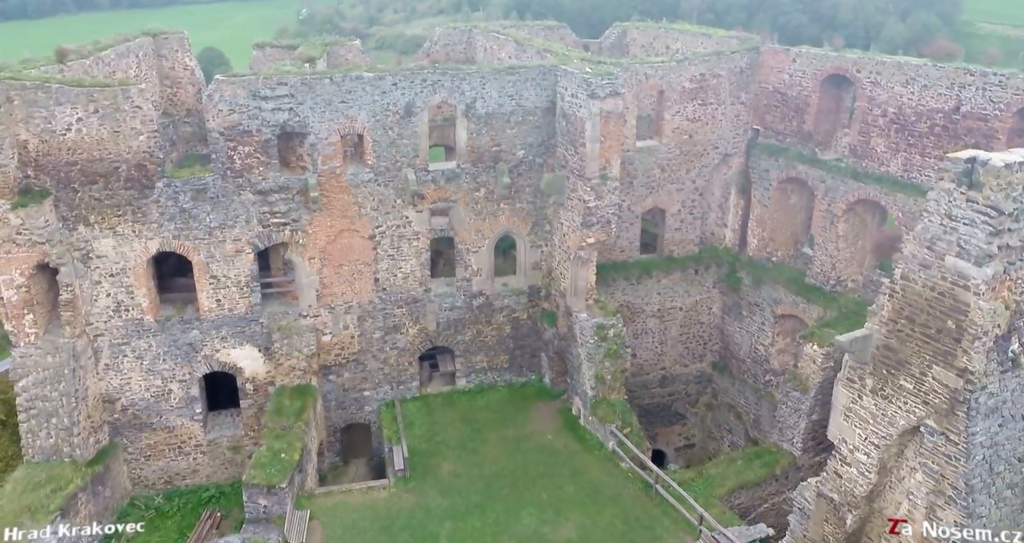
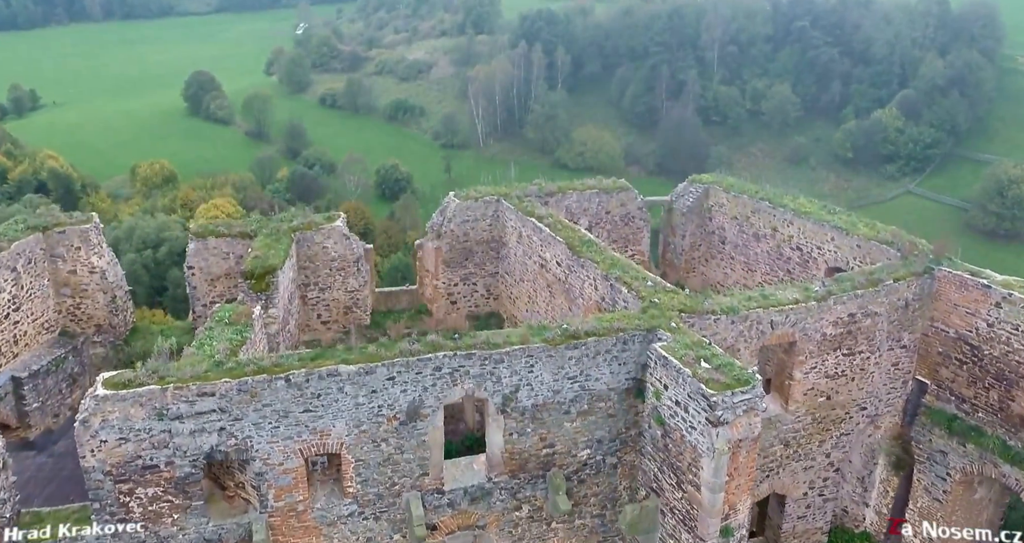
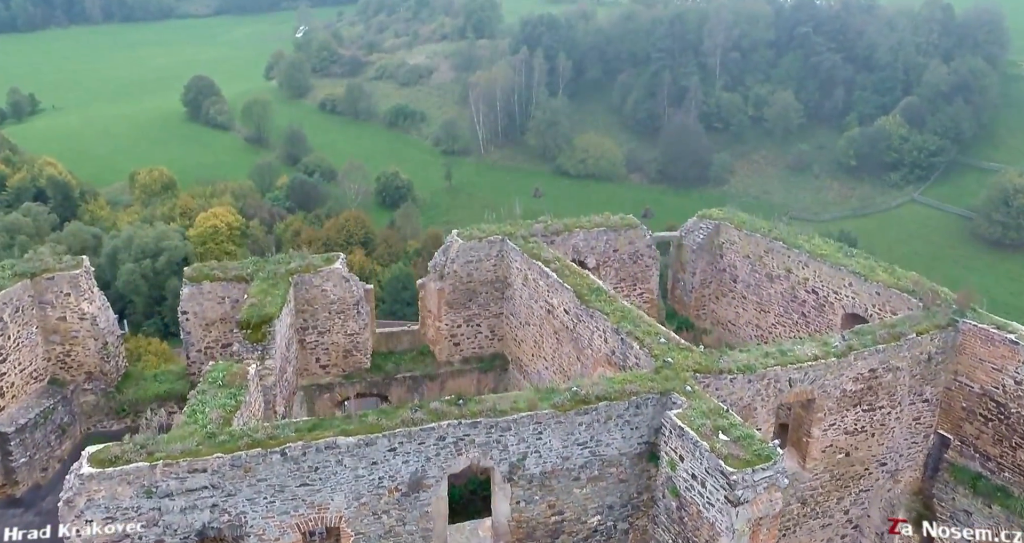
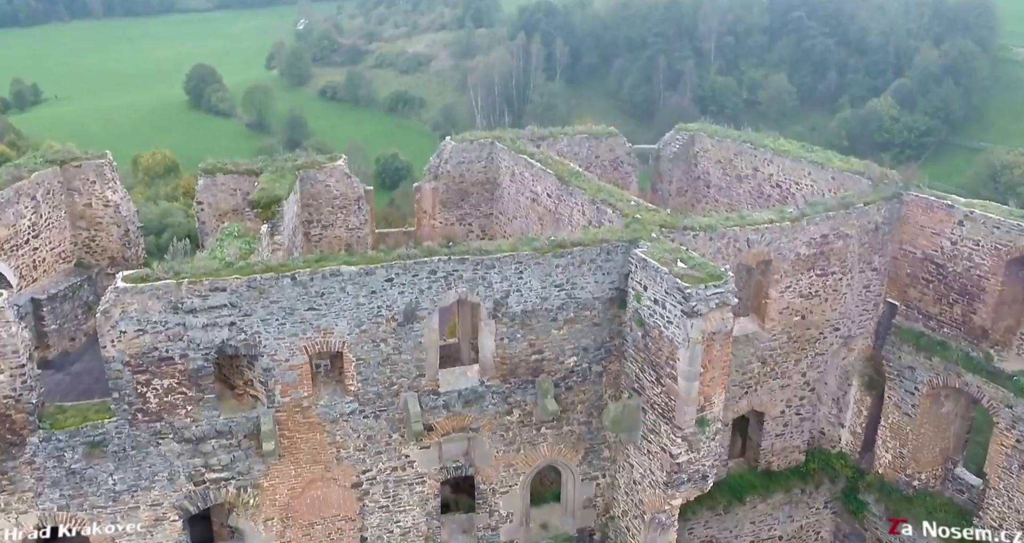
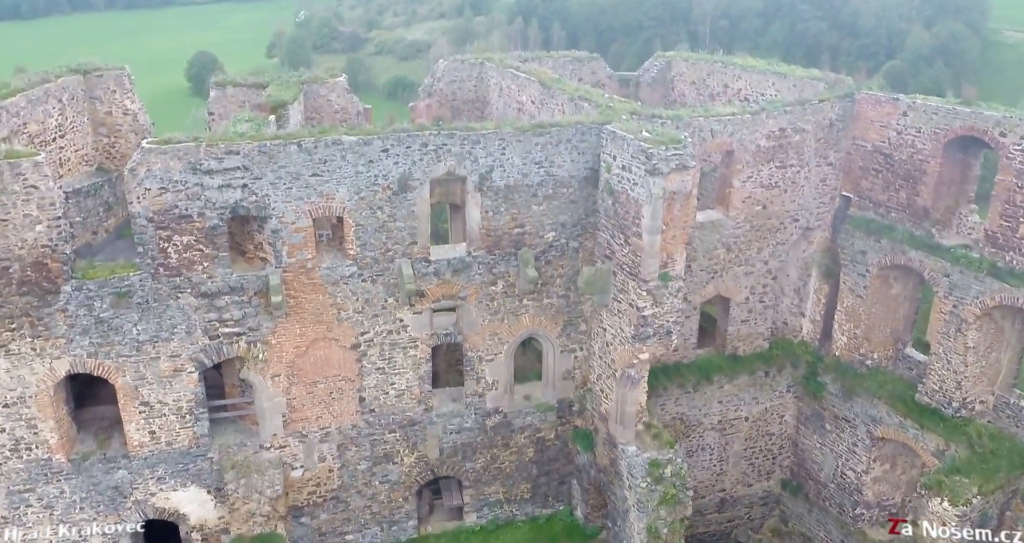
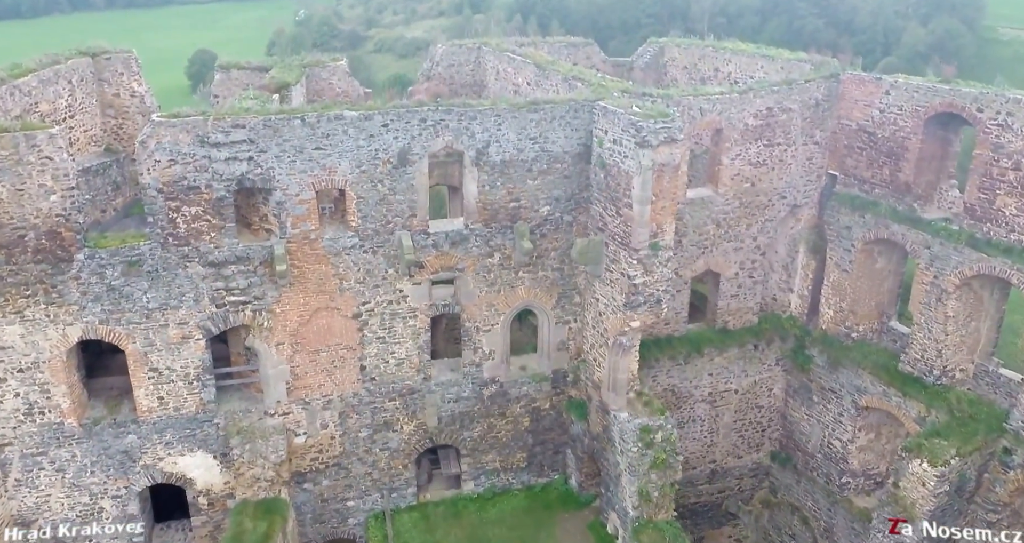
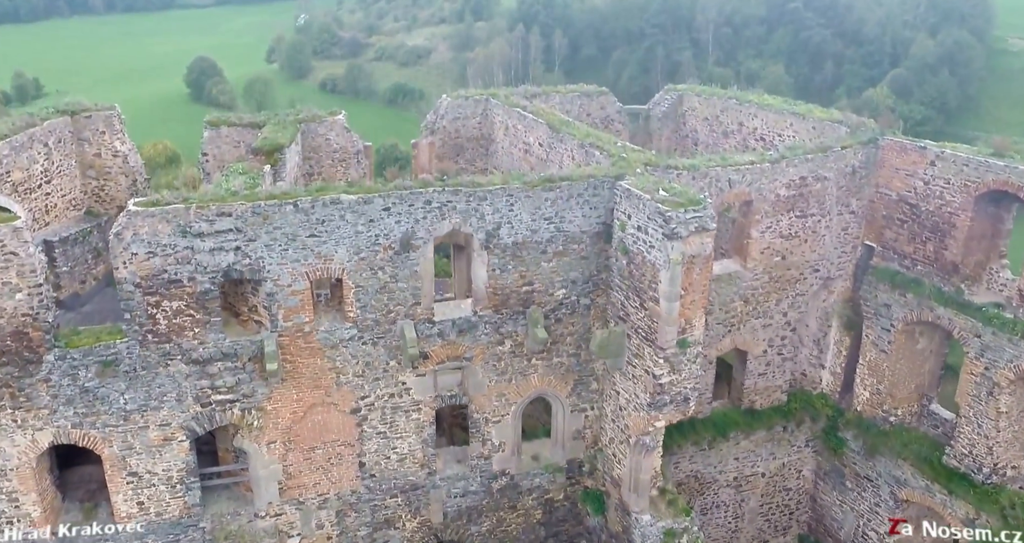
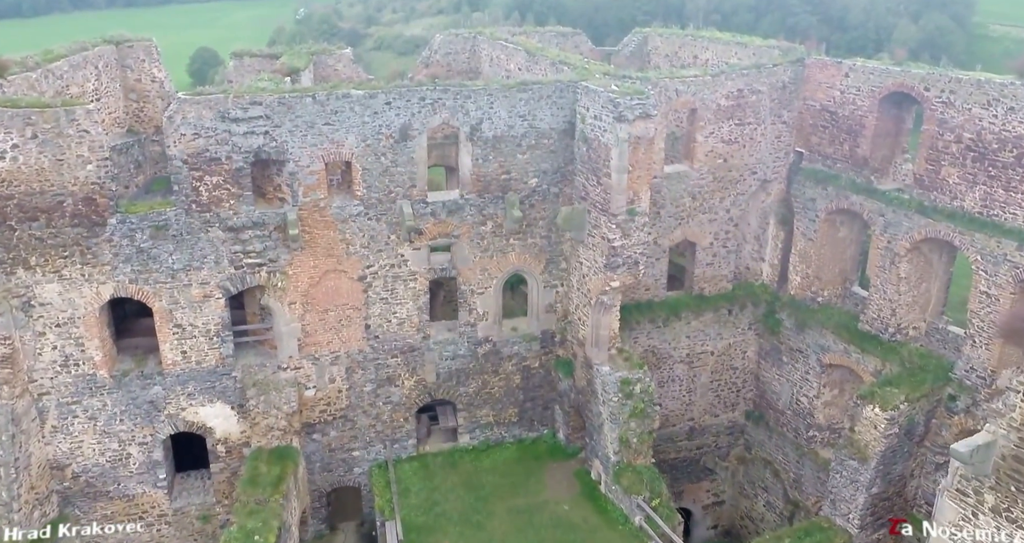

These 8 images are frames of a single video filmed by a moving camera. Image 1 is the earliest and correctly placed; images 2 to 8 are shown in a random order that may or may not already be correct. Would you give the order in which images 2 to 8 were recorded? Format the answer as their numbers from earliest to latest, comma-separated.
8, 6, 5, 7, 4, 2, 3
